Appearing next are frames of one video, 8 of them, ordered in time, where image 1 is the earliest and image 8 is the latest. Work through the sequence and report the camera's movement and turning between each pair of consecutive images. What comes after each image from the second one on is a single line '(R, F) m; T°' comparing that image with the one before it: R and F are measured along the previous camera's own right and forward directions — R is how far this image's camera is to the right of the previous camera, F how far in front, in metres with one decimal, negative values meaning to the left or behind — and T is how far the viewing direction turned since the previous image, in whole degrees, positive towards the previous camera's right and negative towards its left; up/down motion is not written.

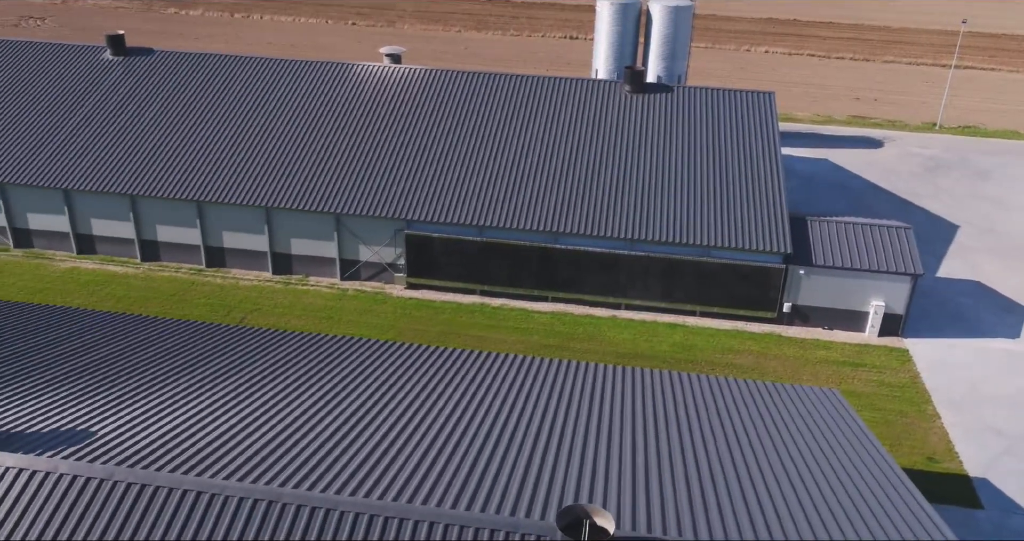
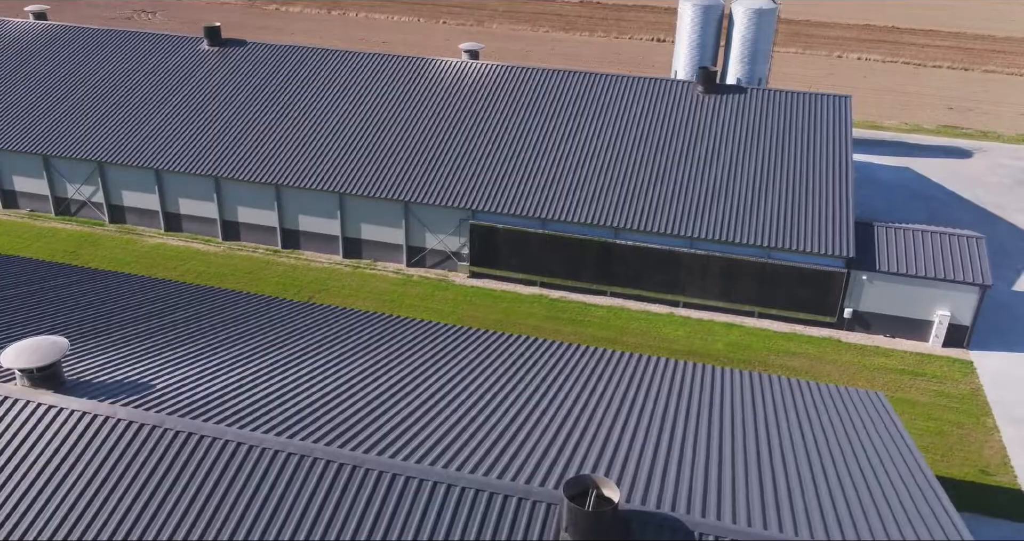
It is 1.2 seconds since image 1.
(+0.9, -0.5) m; -6°
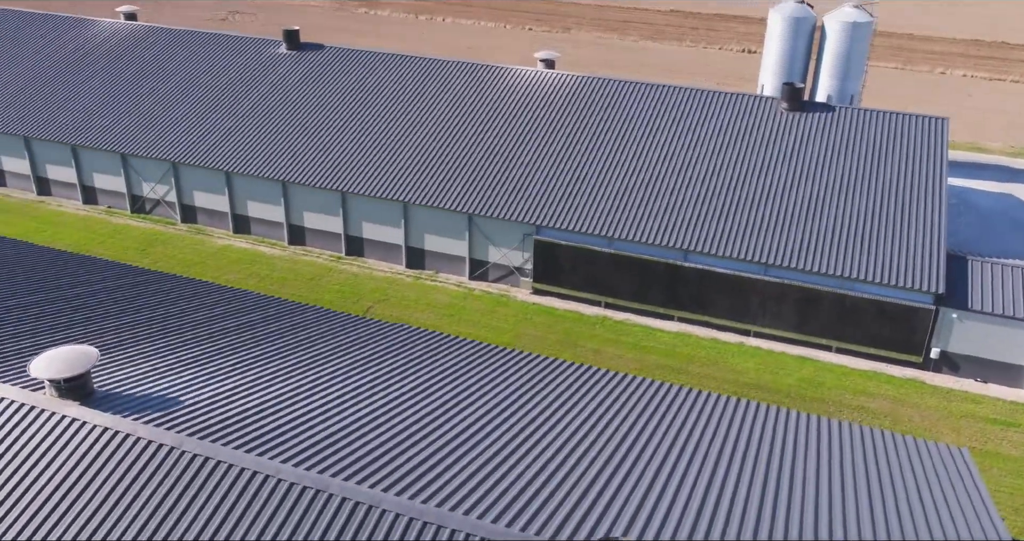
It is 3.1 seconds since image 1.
(+0.6, +1.0) m; -5°
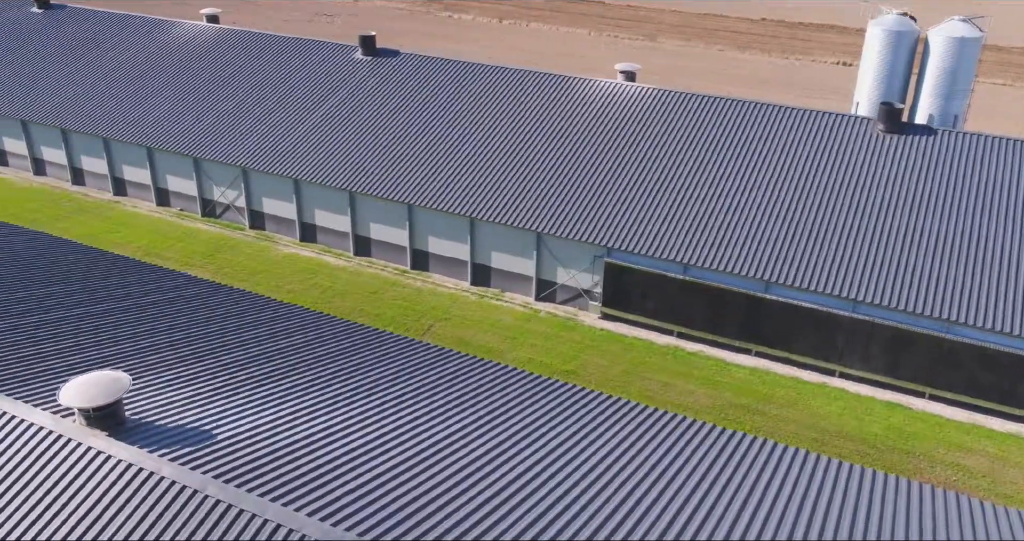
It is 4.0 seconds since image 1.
(+0.3, +1.2) m; -5°
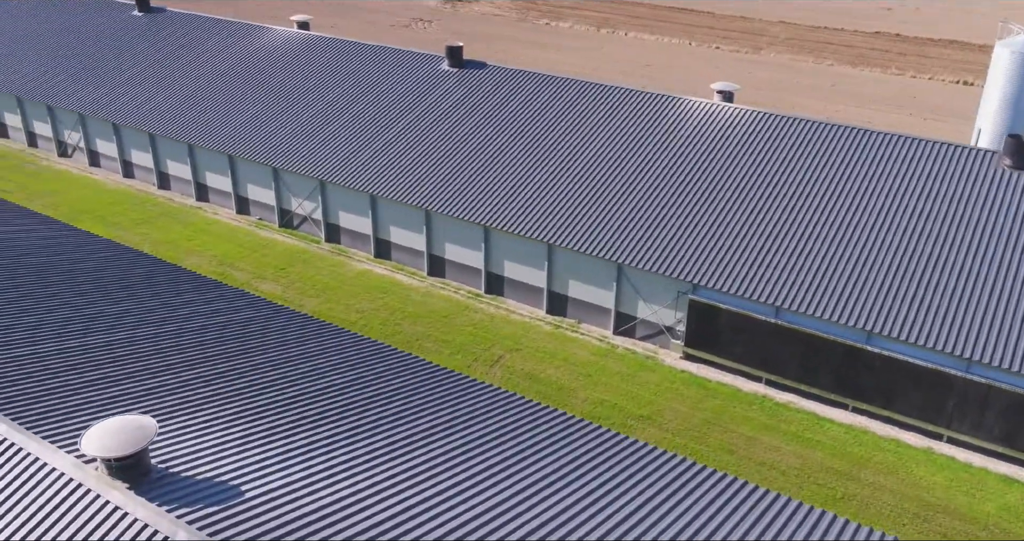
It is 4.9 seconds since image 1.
(+0.4, +1.5) m; -6°
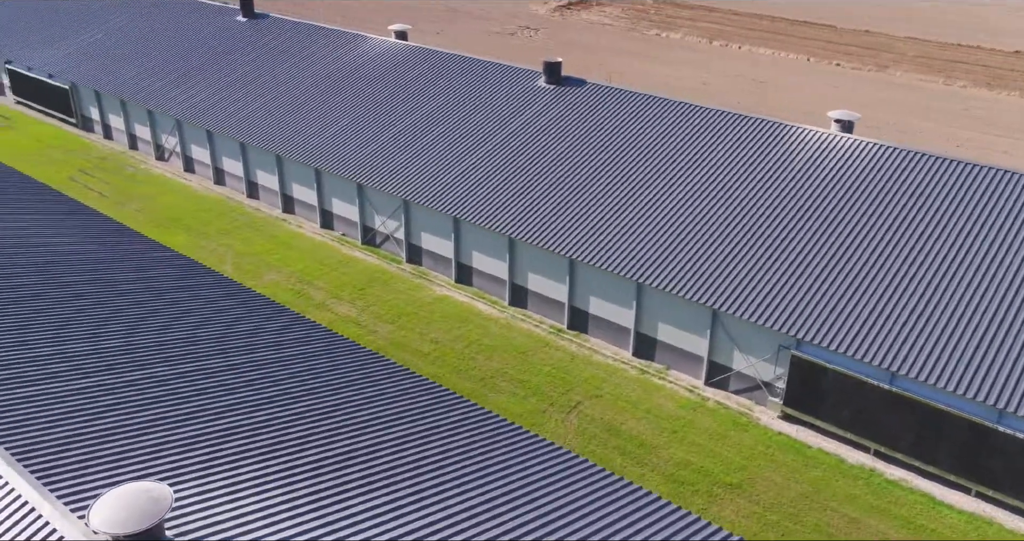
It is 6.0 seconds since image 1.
(+0.4, +1.8) m; -6°
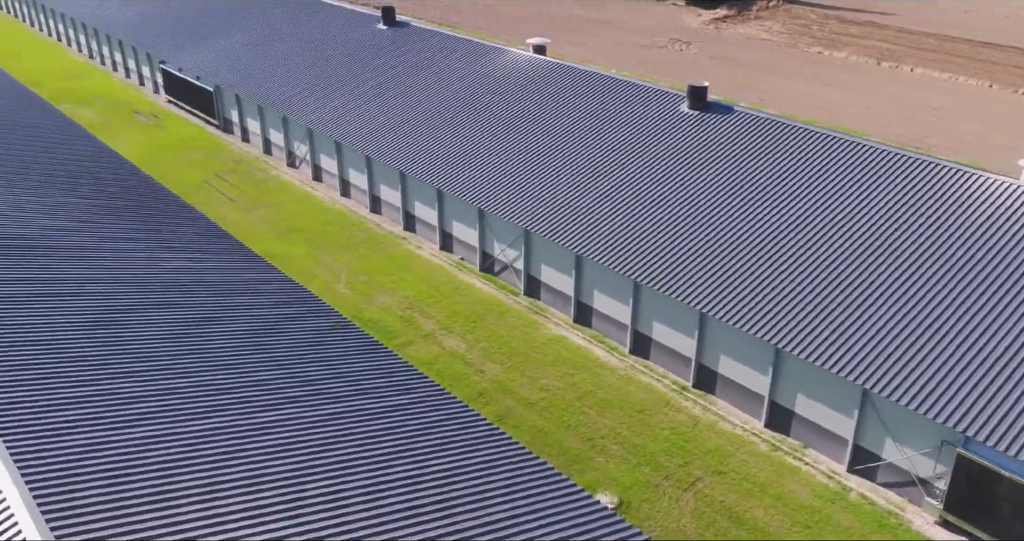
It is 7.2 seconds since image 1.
(+0.3, +2.3) m; -9°
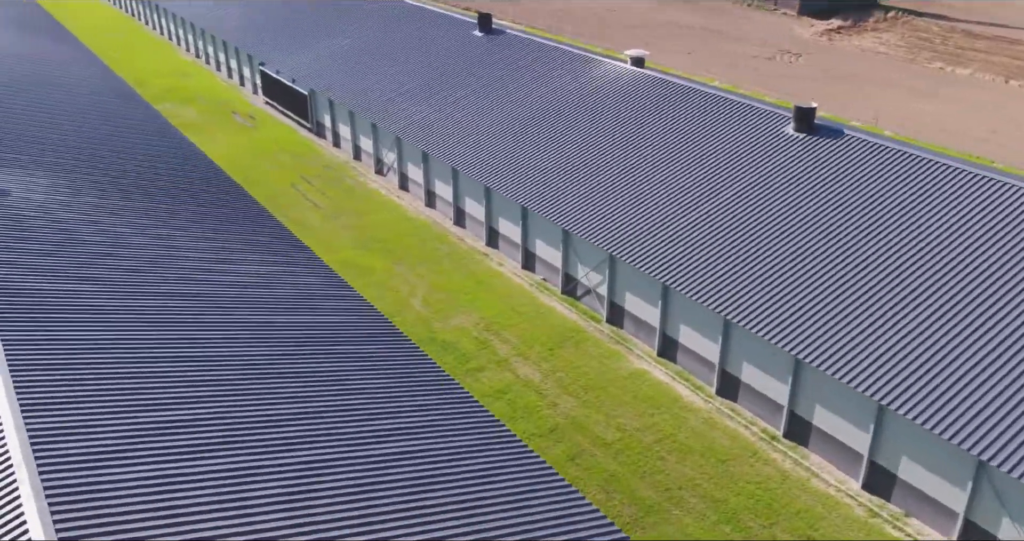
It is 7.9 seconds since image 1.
(+0.3, +1.4) m; -6°
